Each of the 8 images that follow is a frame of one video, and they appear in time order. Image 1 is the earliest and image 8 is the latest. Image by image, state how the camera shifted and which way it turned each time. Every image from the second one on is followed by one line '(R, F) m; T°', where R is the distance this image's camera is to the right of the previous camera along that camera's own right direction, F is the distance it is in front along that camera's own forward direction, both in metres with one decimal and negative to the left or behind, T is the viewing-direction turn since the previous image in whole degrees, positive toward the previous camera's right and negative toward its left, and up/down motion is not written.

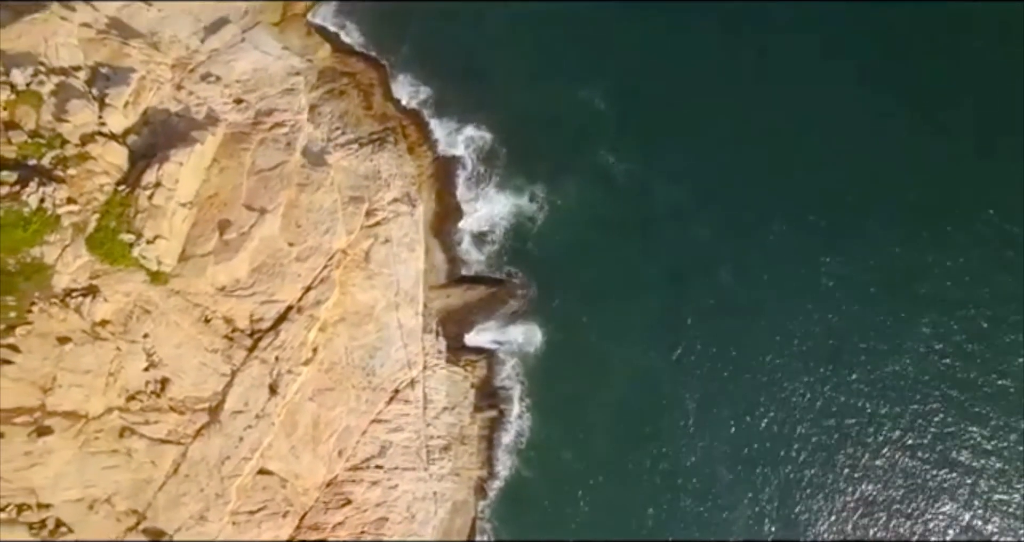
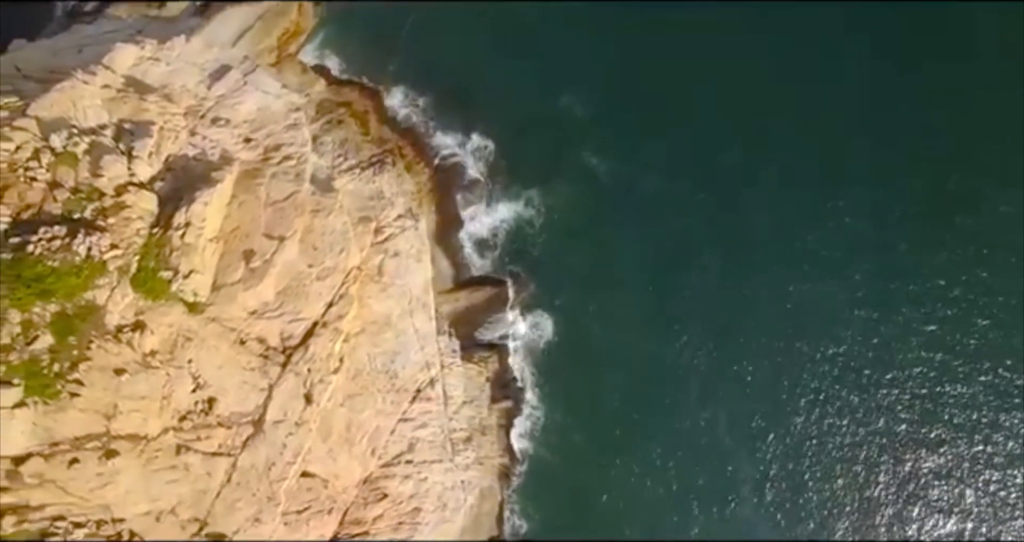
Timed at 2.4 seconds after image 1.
(0.0, -2.9) m; 0°
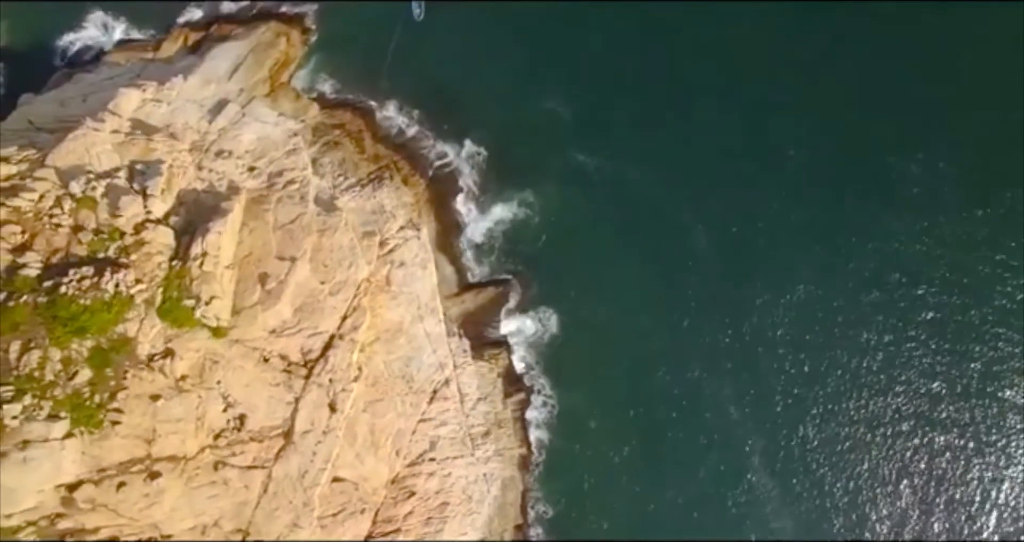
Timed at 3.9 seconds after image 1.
(0.0, -1.8) m; 0°
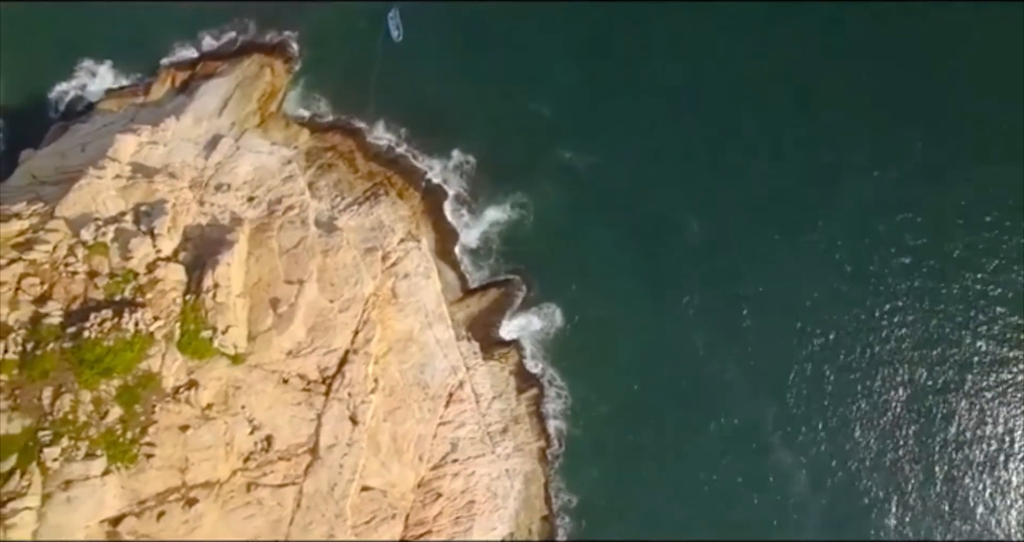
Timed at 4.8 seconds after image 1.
(0.0, -1.2) m; 0°
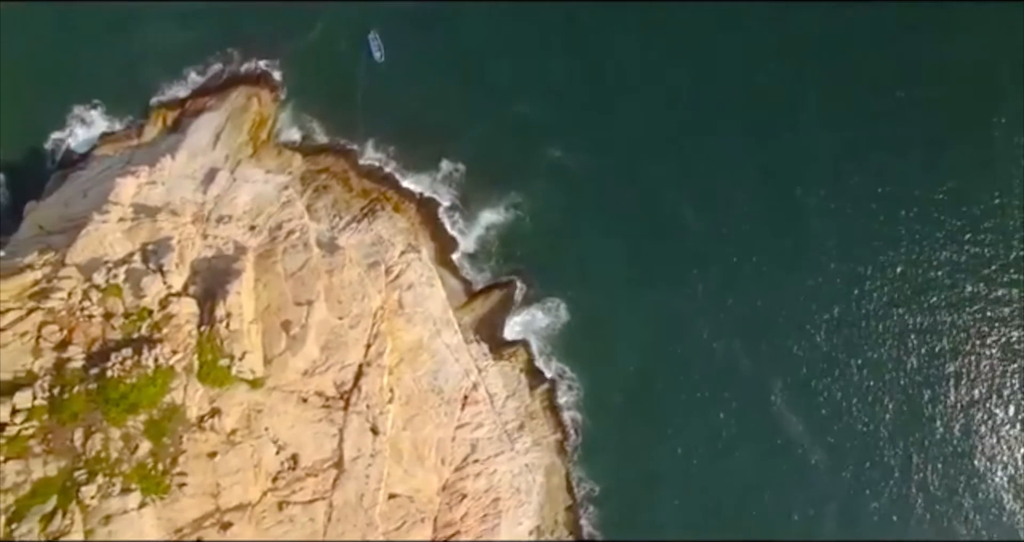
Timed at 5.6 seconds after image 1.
(0.0, -1.0) m; 0°
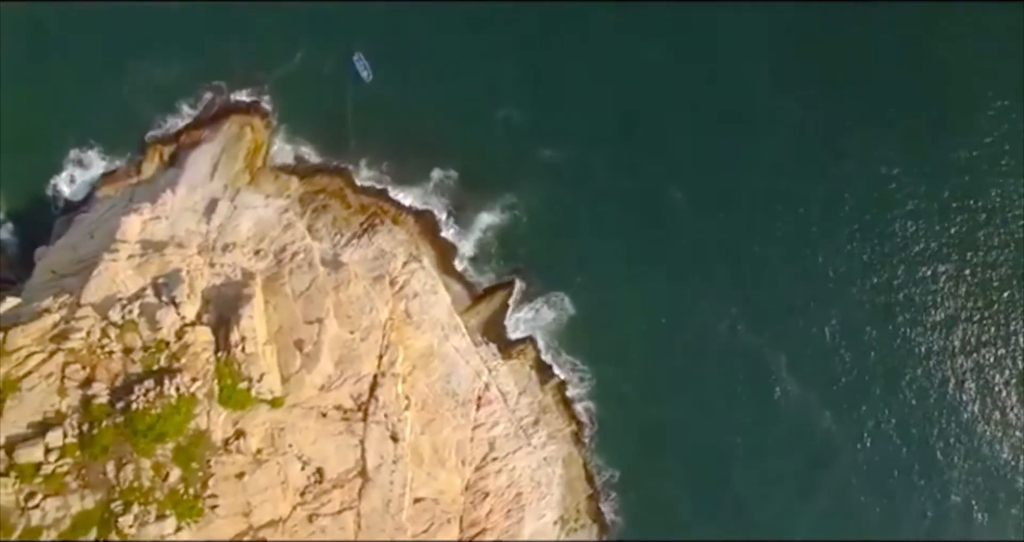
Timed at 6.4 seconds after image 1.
(0.0, -1.0) m; 0°
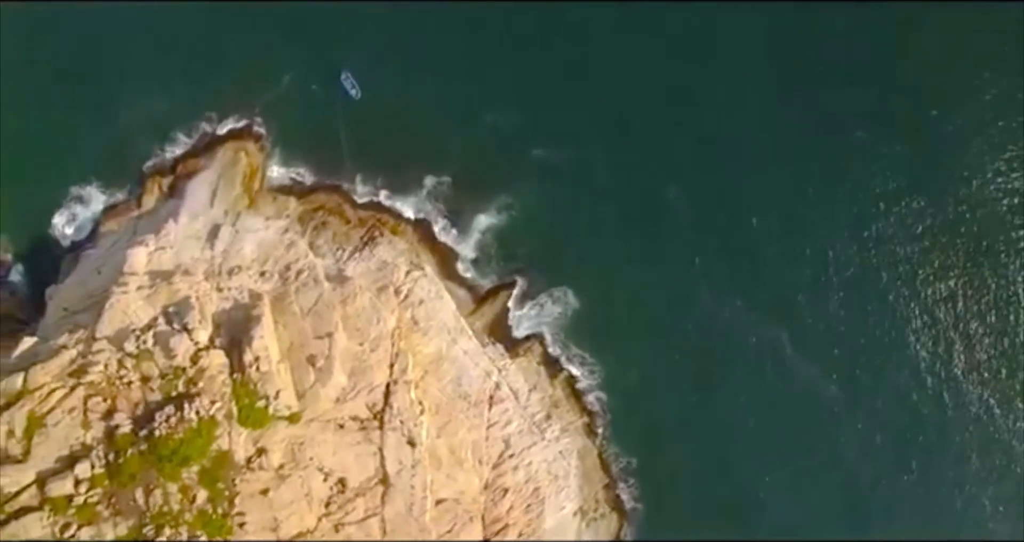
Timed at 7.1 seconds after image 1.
(0.0, -0.8) m; 0°
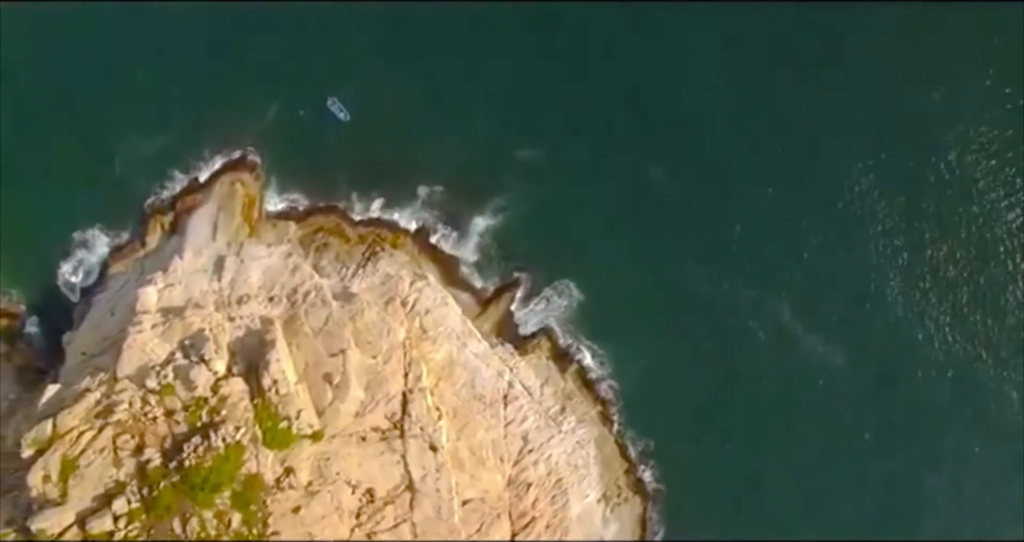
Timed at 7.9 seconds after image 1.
(0.0, -1.0) m; 0°
